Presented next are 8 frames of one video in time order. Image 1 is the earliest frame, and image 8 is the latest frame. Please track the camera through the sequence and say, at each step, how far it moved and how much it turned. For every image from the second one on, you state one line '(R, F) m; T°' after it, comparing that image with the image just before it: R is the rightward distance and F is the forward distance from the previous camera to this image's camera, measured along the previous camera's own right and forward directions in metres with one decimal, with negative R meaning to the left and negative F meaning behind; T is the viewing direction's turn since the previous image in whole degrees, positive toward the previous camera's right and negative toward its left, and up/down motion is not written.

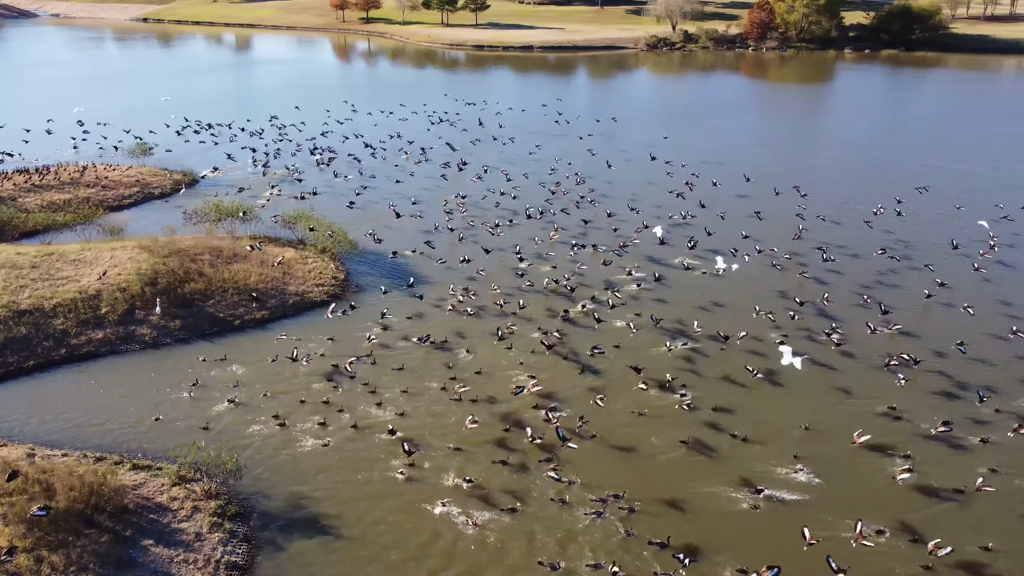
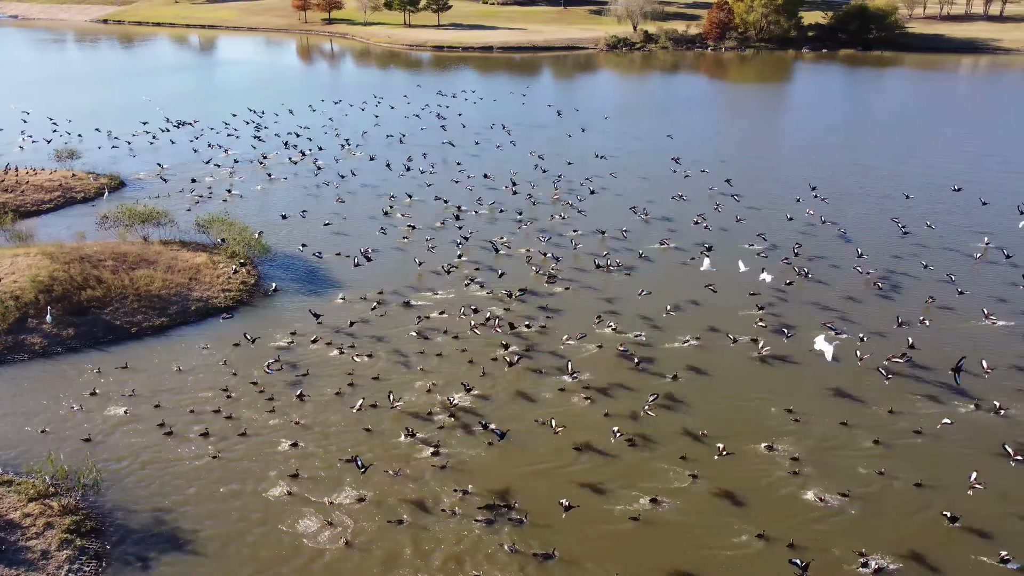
(+2.7, +0.4) m; +1°
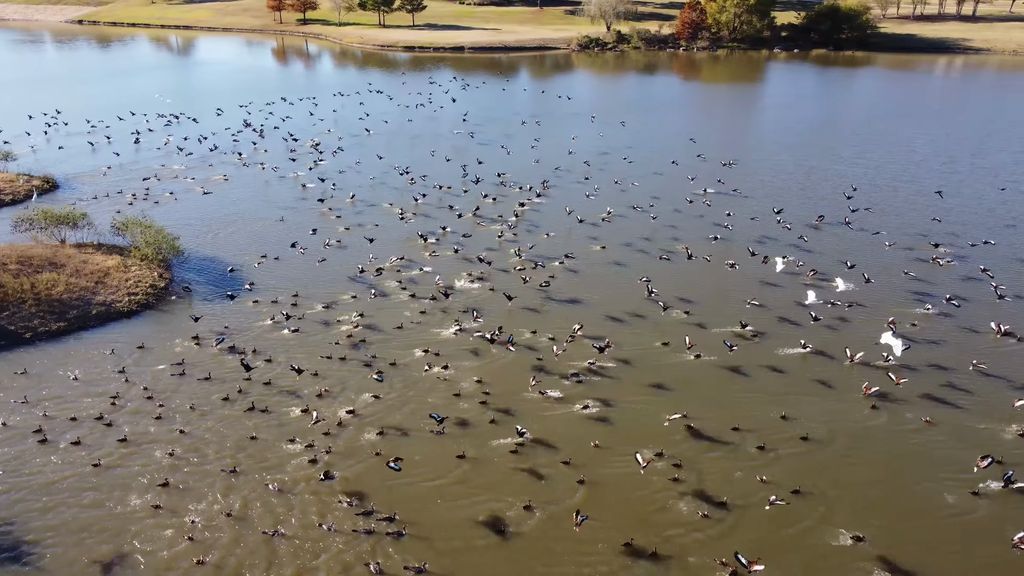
(+3.1, +0.5) m; 0°
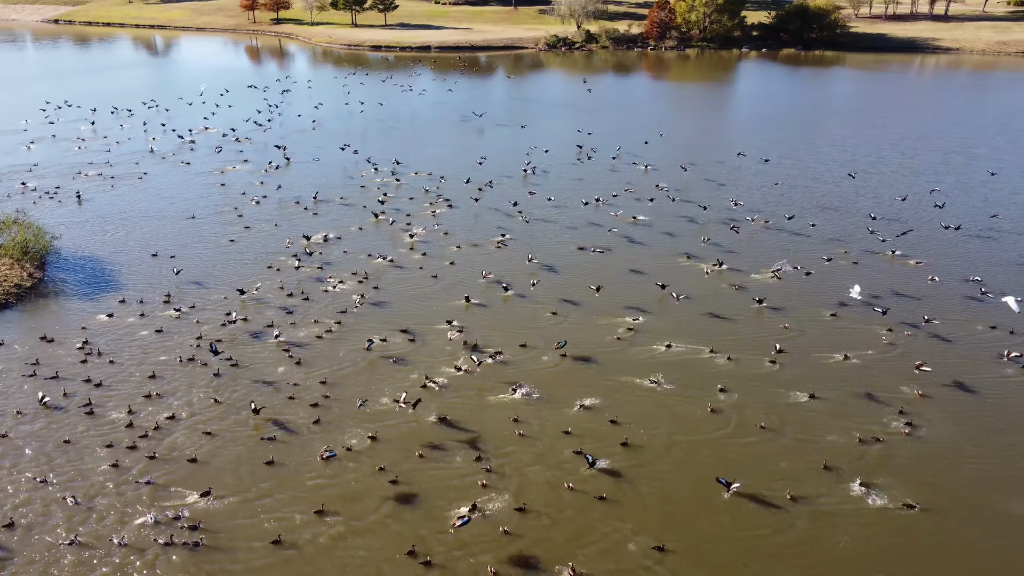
(+4.9, +0.7) m; 0°
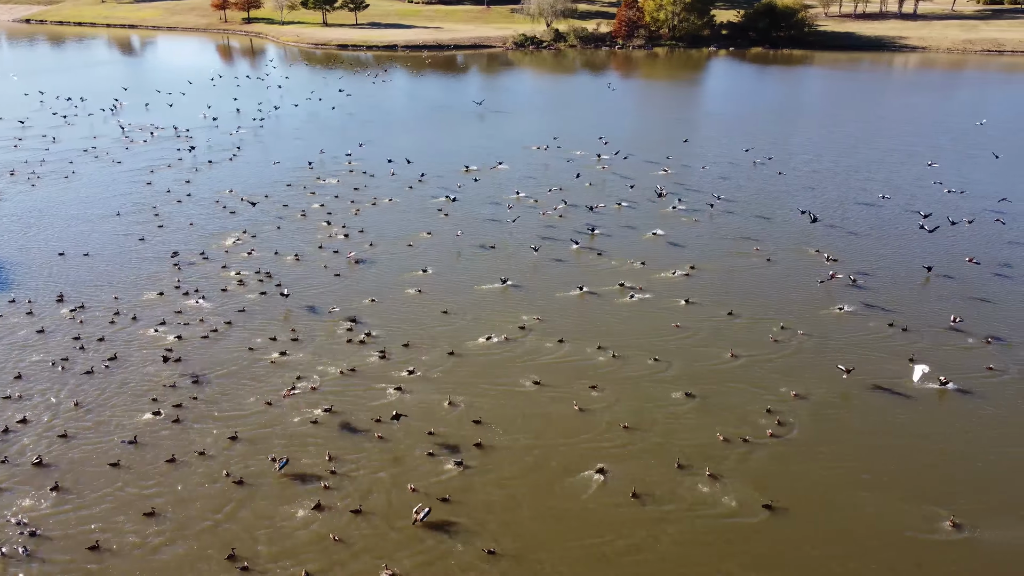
(+3.6, +0.4) m; 0°
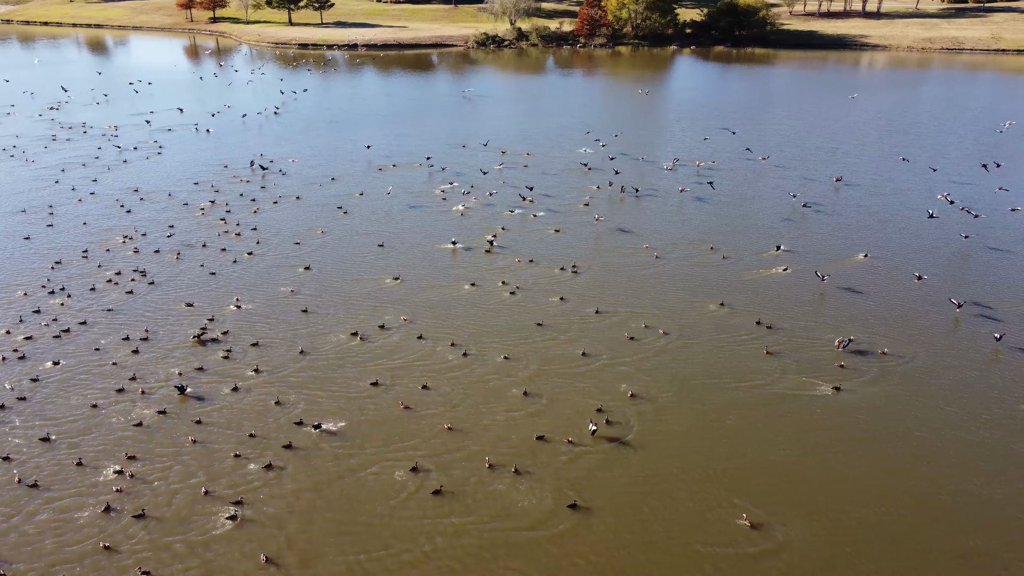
(+4.6, +0.5) m; 0°
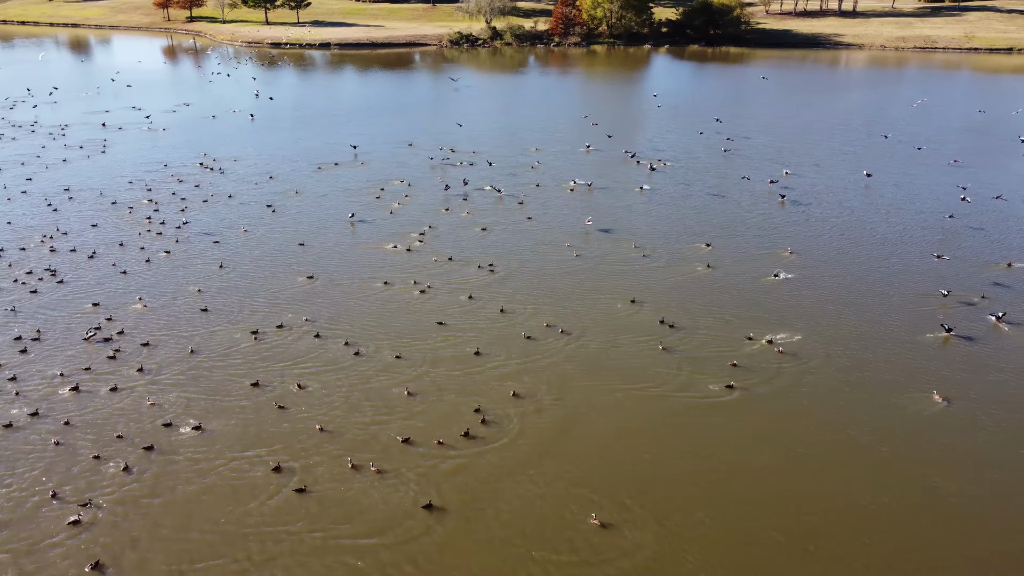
(+3.2, +0.4) m; 0°
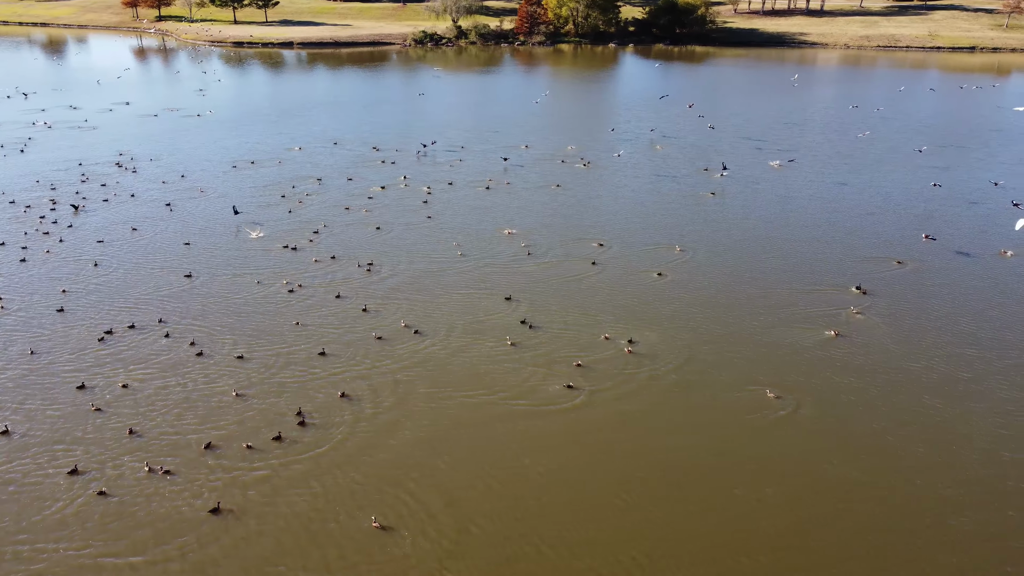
(+4.5, +0.5) m; 0°
